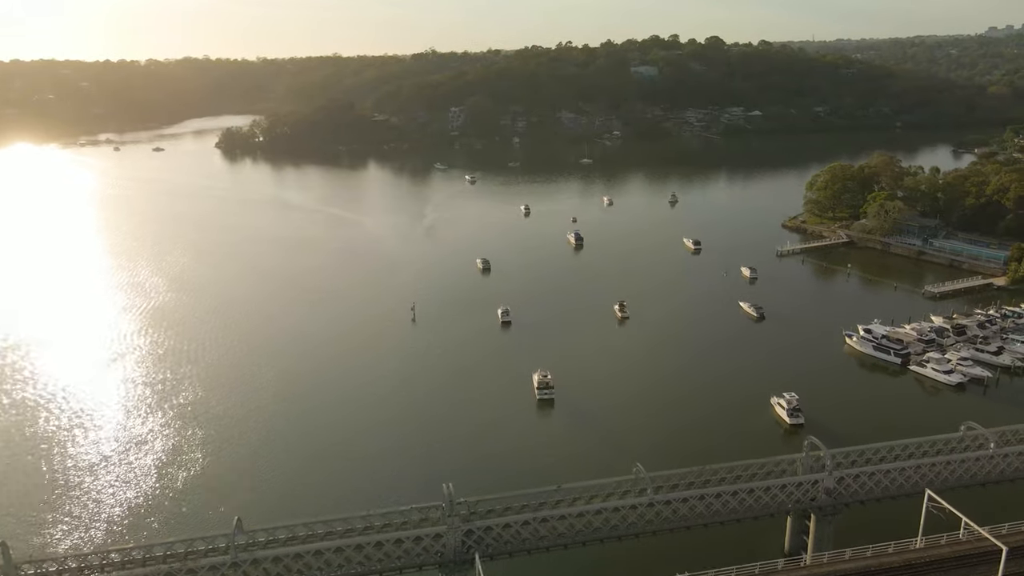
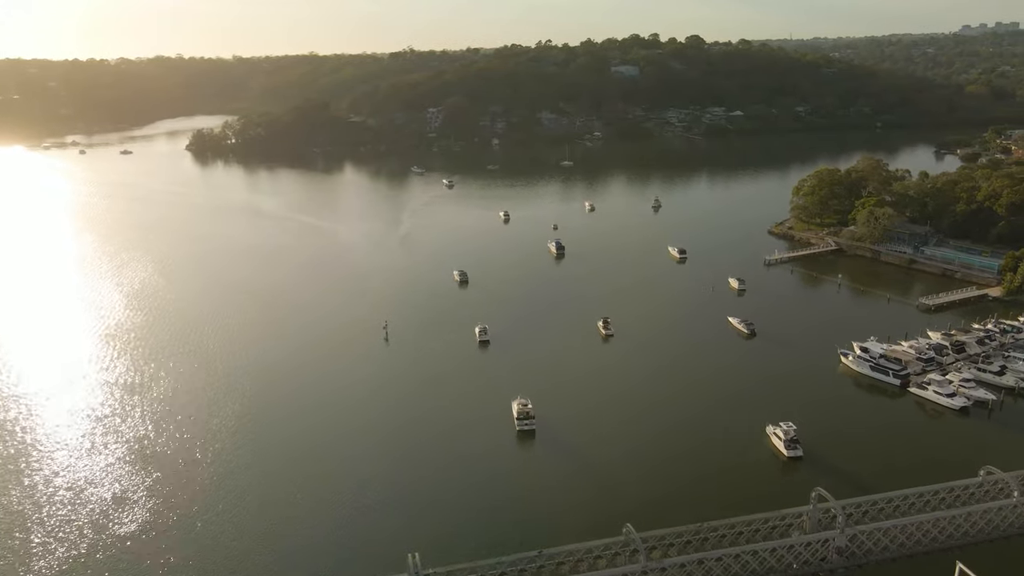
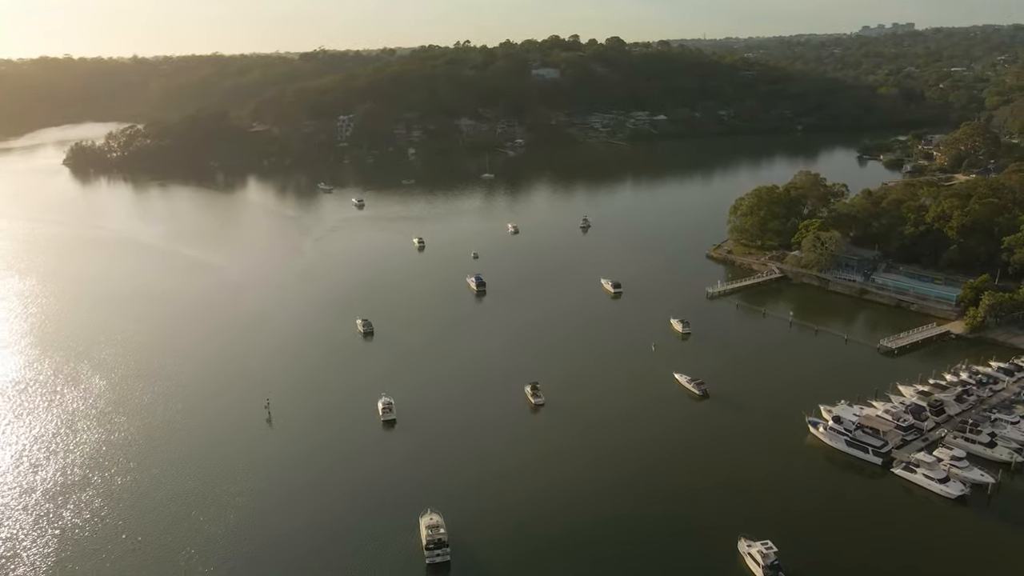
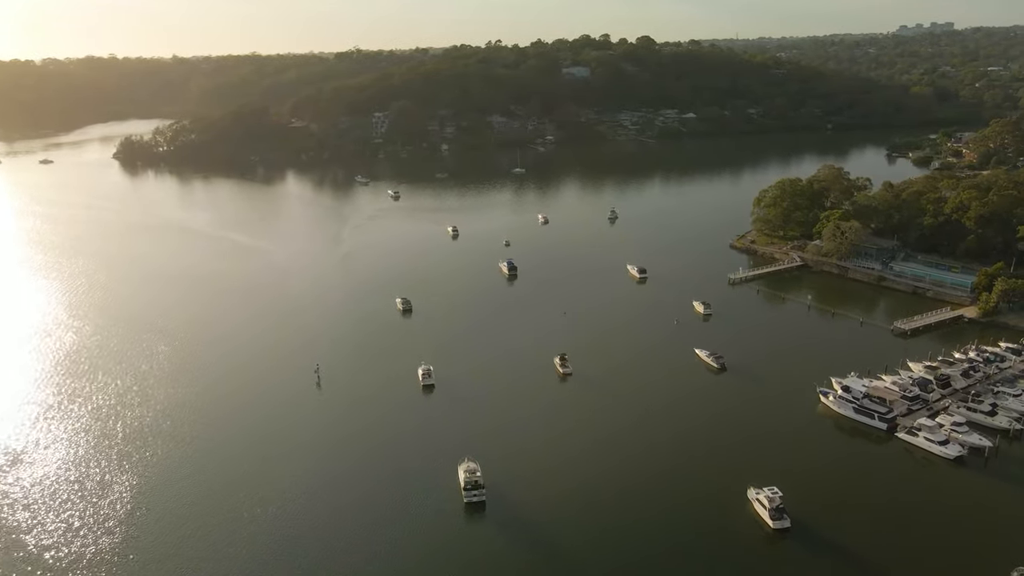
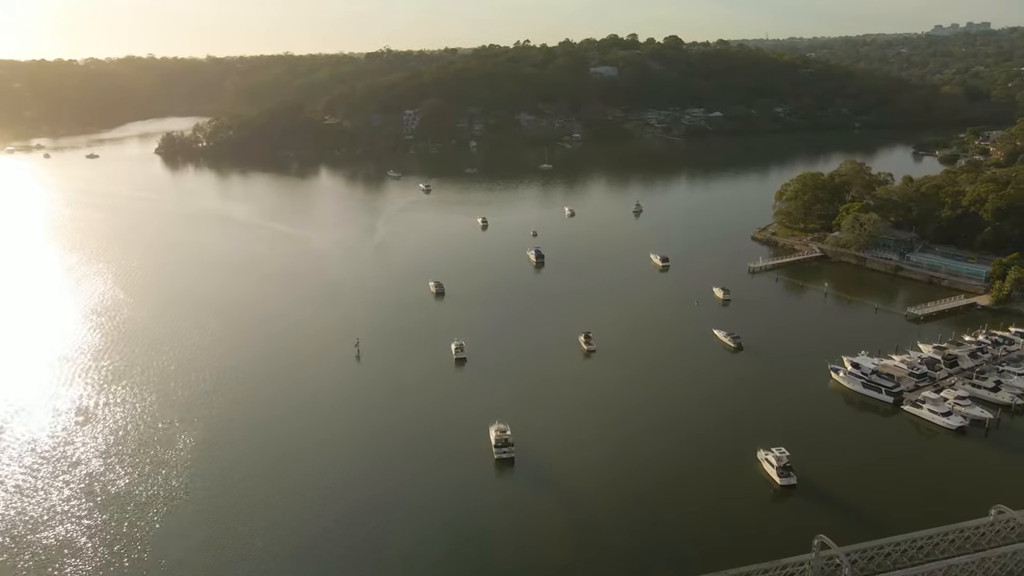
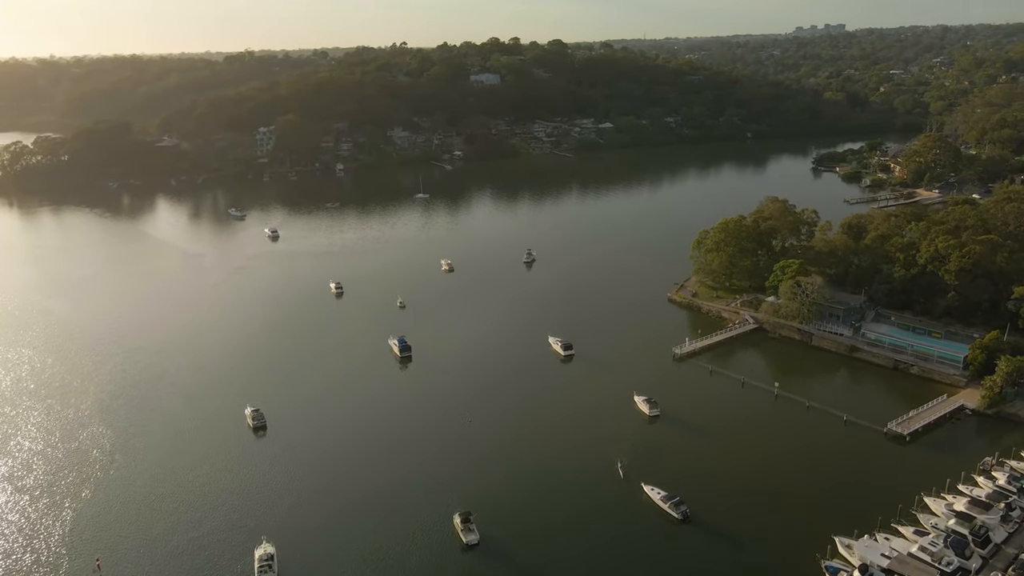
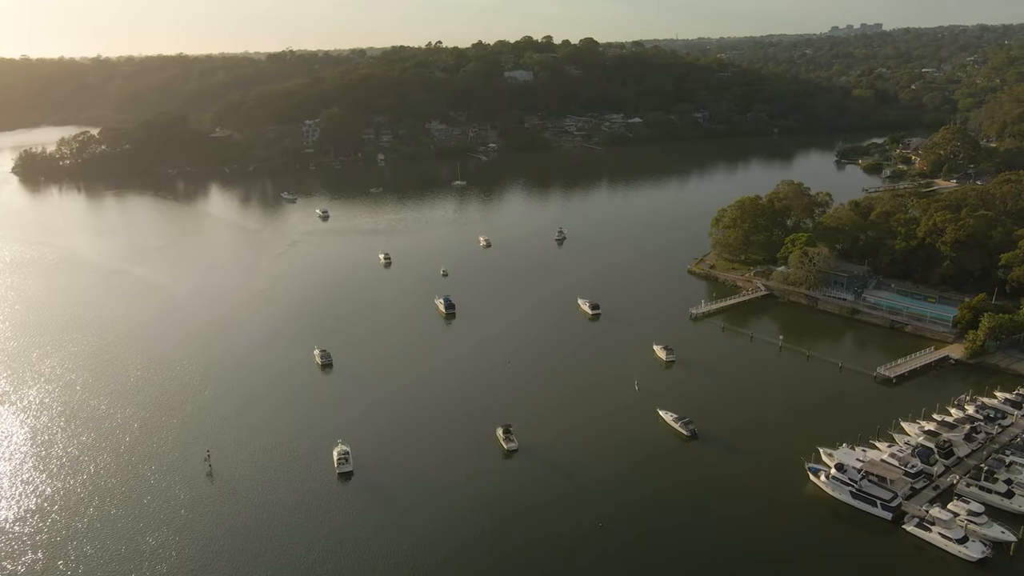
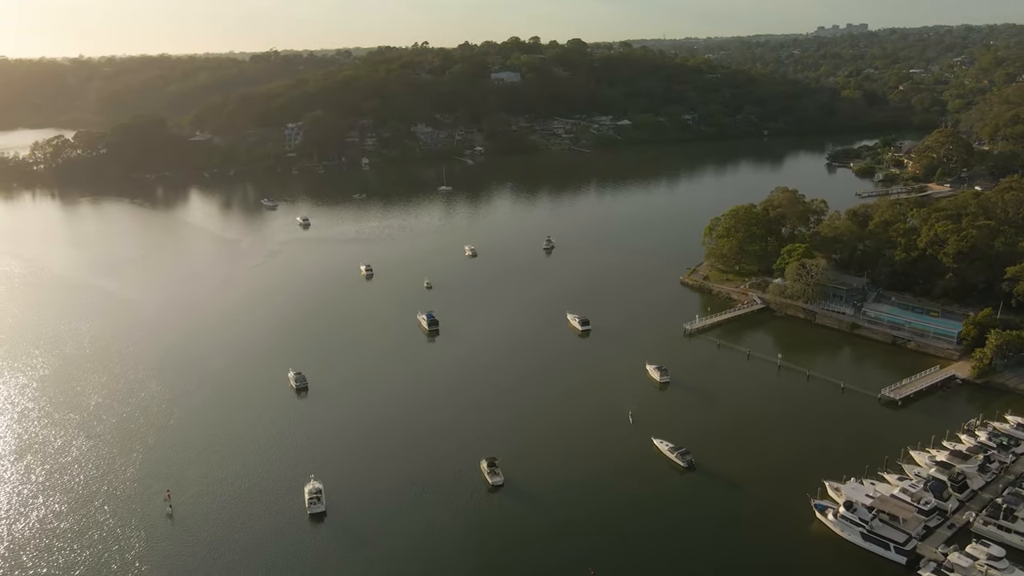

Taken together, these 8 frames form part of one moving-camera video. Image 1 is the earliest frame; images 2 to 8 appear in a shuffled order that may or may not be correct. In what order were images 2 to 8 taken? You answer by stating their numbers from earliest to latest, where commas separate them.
2, 5, 4, 3, 7, 8, 6
